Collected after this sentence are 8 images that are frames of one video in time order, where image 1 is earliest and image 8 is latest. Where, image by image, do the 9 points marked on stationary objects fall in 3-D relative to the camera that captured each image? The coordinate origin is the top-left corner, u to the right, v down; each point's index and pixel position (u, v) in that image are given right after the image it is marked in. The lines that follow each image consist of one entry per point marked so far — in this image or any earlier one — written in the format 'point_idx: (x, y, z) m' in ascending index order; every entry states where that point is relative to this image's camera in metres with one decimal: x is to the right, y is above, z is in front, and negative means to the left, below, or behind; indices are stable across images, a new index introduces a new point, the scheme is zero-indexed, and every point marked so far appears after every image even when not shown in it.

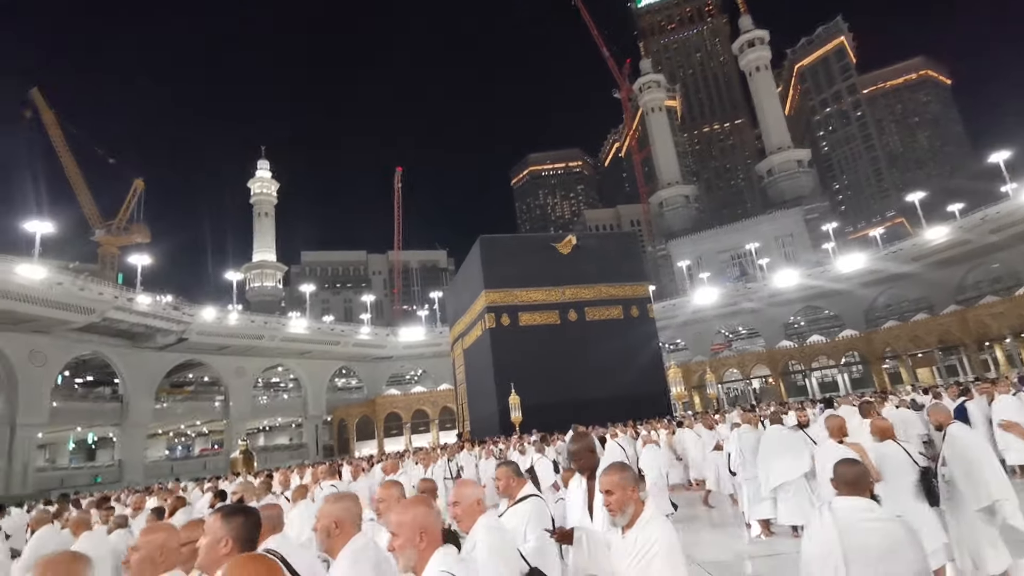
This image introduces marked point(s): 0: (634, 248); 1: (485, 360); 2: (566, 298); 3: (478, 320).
0: (+3.9, +1.4, +18.3) m
1: (-1.0, -2.1, +17.0) m
2: (+1.5, -0.2, +17.2) m
3: (-1.2, -0.9, +17.5) m
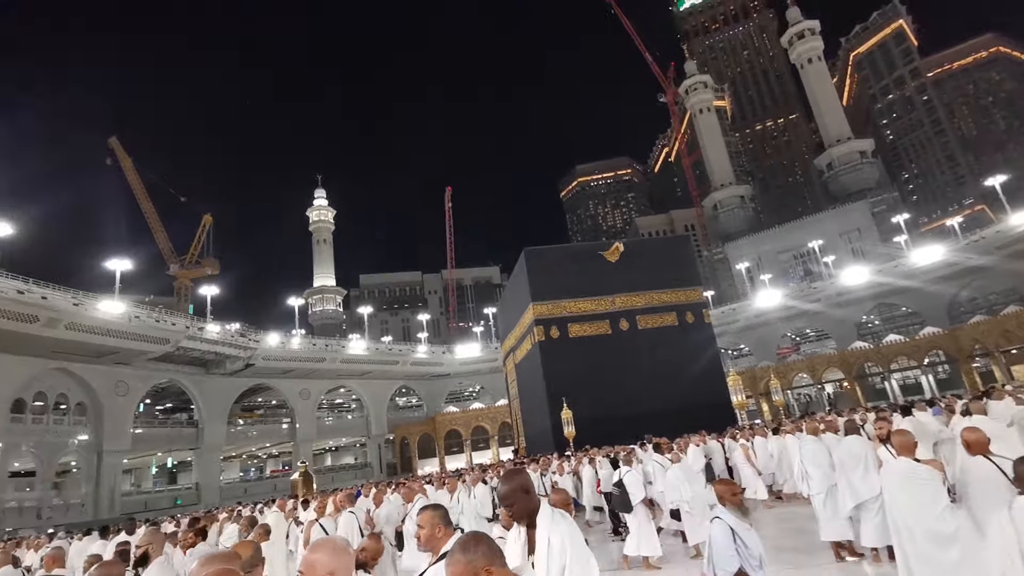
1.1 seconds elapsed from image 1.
0: (+5.5, +1.2, +17.7) m
1: (+0.6, -2.5, +16.8) m
2: (+3.0, -0.5, +16.8) m
3: (+0.4, -1.4, +17.4) m
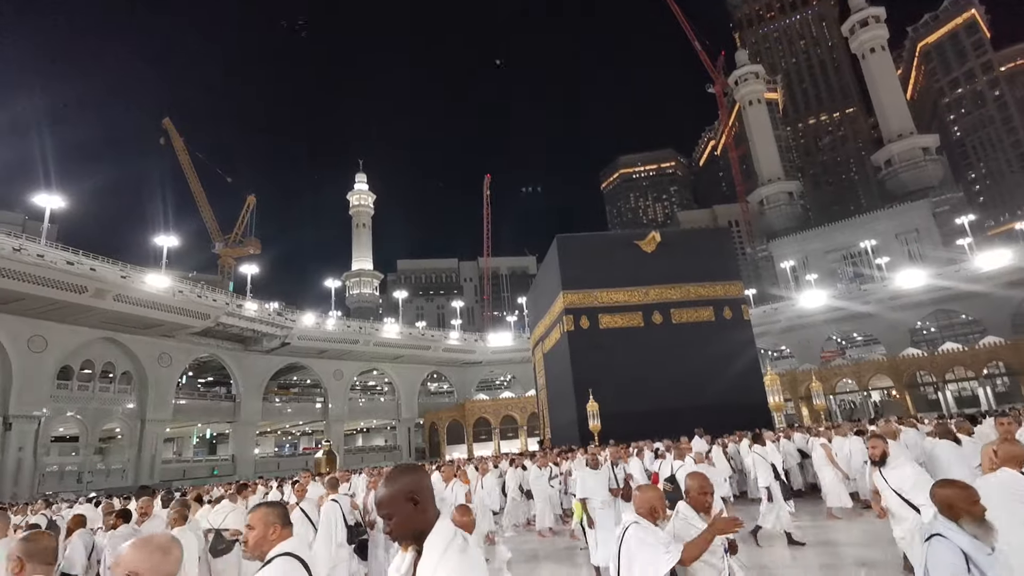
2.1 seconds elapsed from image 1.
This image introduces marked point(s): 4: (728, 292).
0: (+6.5, +1.4, +16.9) m
1: (+1.4, -2.2, +16.5) m
2: (+4.0, -0.3, +16.2) m
3: (+1.3, -1.0, +17.0) m
4: (+6.3, -0.1, +16.4) m
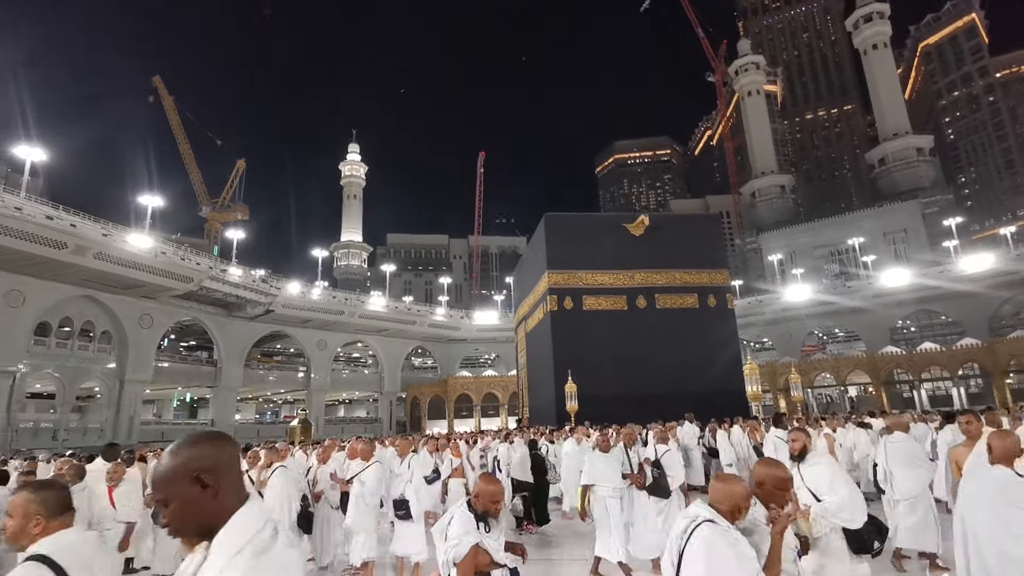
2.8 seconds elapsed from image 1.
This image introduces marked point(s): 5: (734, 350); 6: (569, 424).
0: (+6.2, +1.7, +17.0) m
1: (+0.9, -1.7, +16.5) m
2: (+3.6, +0.1, +16.2) m
3: (+0.9, -0.4, +17.0) m
4: (+5.9, +0.2, +16.5) m
5: (+6.4, -1.8, +16.0) m
6: (+1.4, -3.5, +14.7) m
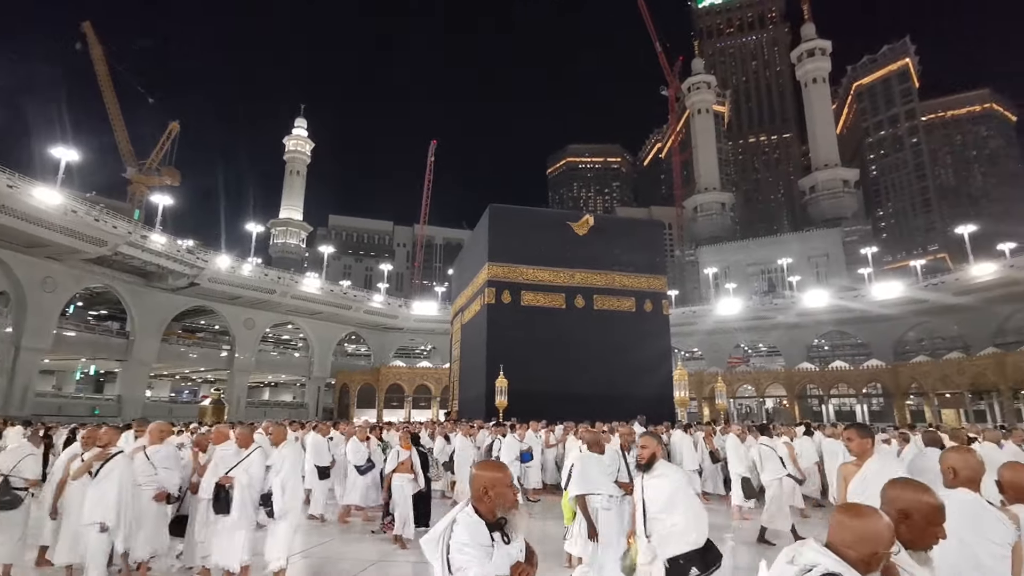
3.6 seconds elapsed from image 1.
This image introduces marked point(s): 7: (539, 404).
0: (+4.5, +1.5, +17.2) m
1: (-0.9, -1.4, +16.3) m
2: (+1.8, +0.1, +16.3) m
3: (-1.0, -0.2, +16.8) m
4: (+4.2, +0.1, +16.8) m
5: (+4.5, -2.0, +16.3) m
6: (-0.4, -3.4, +14.5) m
7: (+0.8, -3.2, +15.1) m
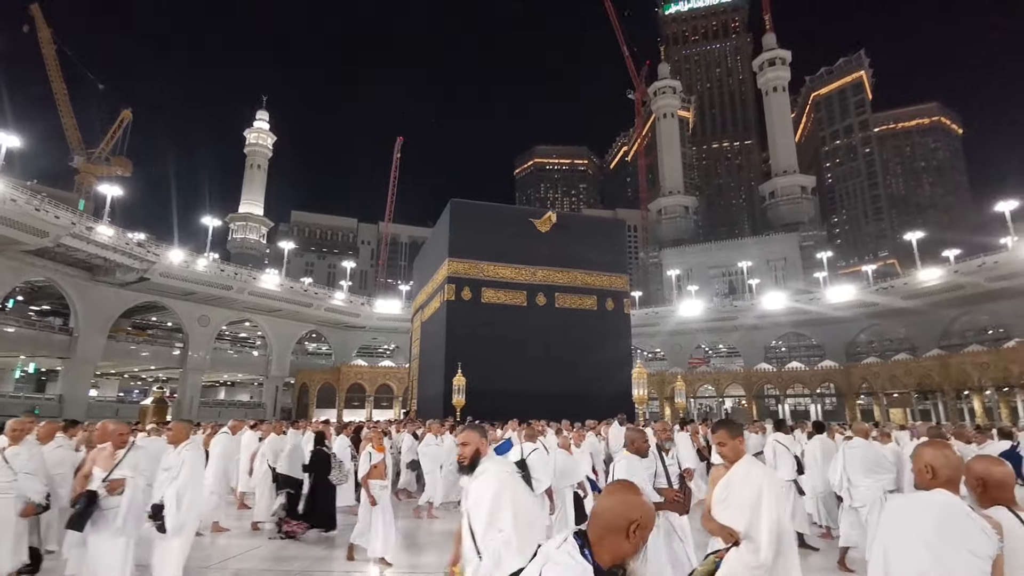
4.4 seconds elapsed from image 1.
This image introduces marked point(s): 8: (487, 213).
0: (+3.4, +1.5, +17.3) m
1: (-2.0, -1.4, +16.0) m
2: (+0.8, +0.2, +16.2) m
3: (-2.1, -0.1, +16.5) m
4: (+3.0, +0.1, +16.8) m
5: (+3.4, -2.0, +16.4) m
6: (-1.4, -3.3, +14.2) m
7: (-0.3, -3.1, +15.0) m
8: (-0.6, +2.1, +16.4) m
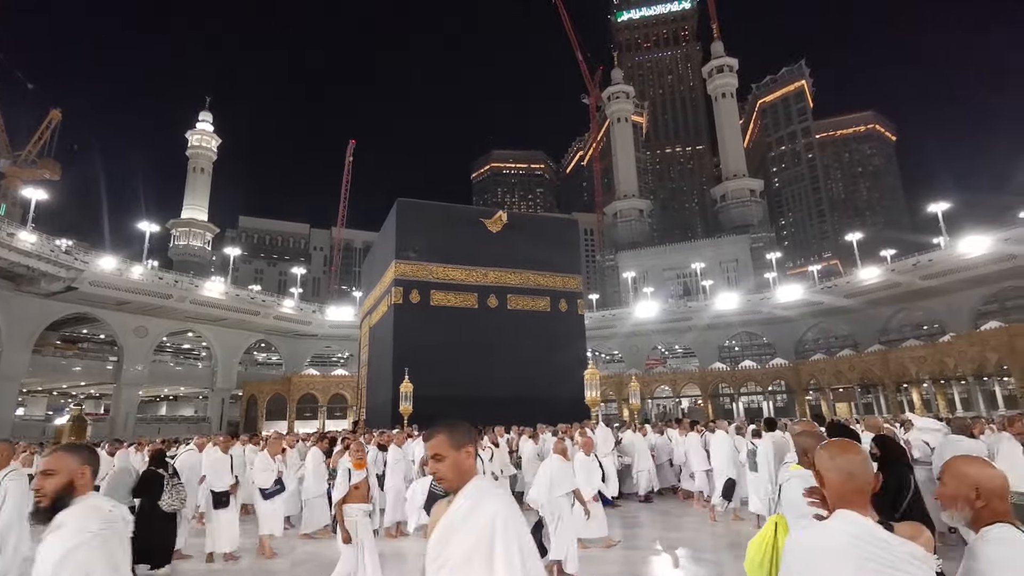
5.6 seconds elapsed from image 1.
0: (+1.9, +1.5, +17.0) m
1: (-3.3, -1.5, +15.3) m
2: (-0.6, +0.1, +15.7) m
3: (-3.4, -0.3, +15.8) m
4: (+1.7, 0.0, +16.5) m
5: (+2.1, -2.0, +16.1) m
6: (-2.5, -3.4, +13.6) m
7: (-1.5, -3.2, +14.4) m
8: (-2.0, +2.0, +15.9) m
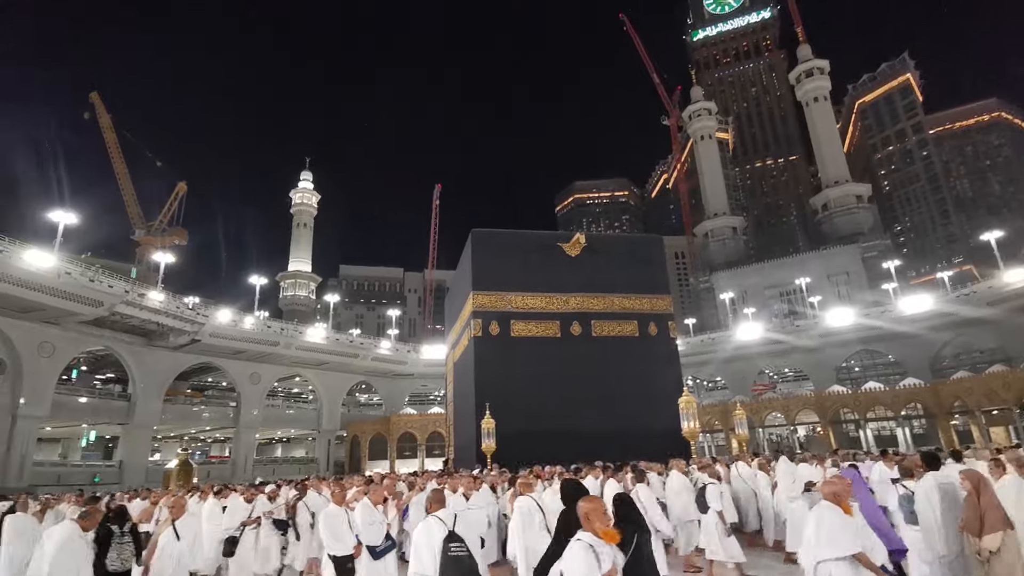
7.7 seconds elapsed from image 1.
0: (+4.4, +0.8, +16.2) m
1: (-0.9, -2.4, +15.2) m
2: (+1.8, -0.7, +15.2) m
3: (-1.0, -1.2, +15.7) m
4: (+4.1, -0.6, +15.6) m
5: (+4.6, -2.6, +15.0) m
6: (-0.3, -4.2, +13.2) m
7: (+0.9, -4.0, +13.9) m
8: (+0.3, +1.1, +15.7) m
